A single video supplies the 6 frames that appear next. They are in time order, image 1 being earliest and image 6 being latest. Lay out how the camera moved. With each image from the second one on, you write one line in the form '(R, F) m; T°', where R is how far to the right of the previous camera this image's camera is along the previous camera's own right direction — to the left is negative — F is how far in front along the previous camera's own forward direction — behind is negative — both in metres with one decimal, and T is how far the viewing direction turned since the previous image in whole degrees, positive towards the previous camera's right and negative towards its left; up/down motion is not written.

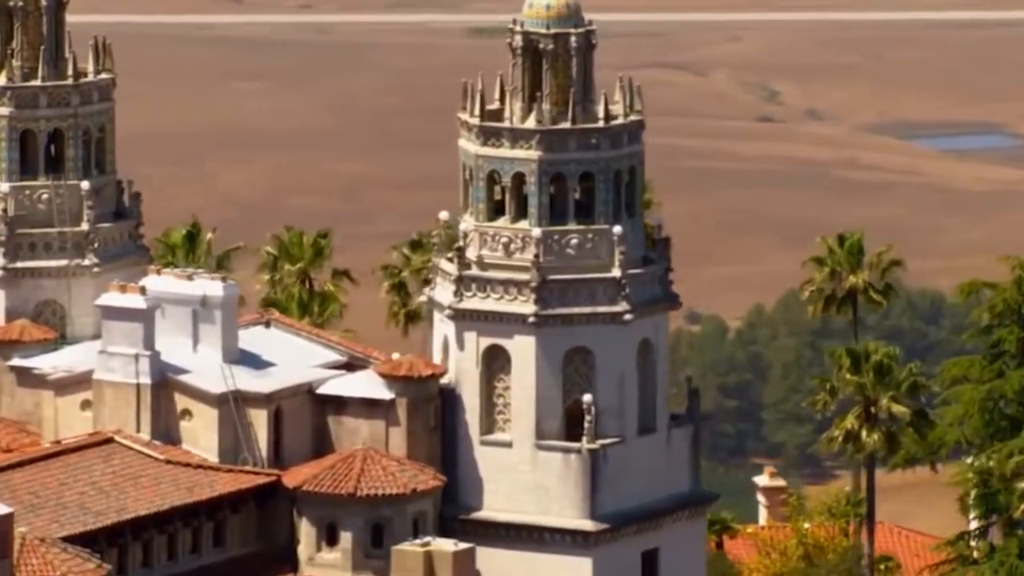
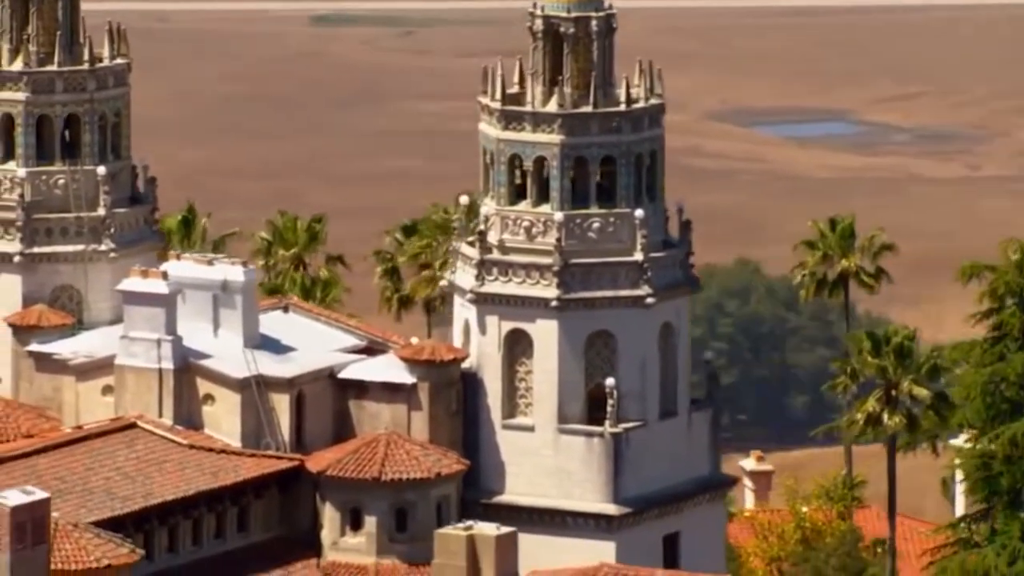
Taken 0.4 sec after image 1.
(-1.3, 0.0) m; +1°
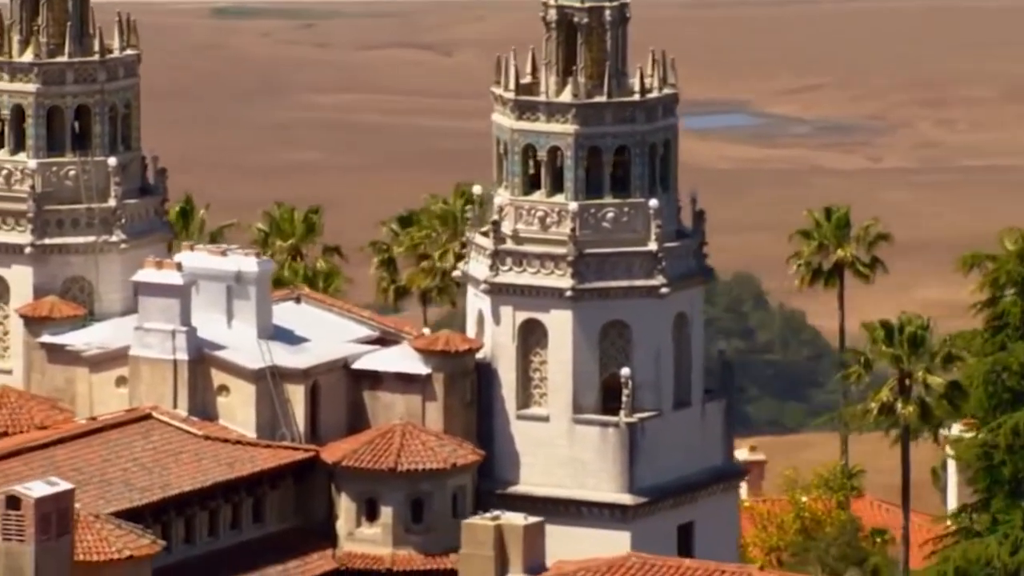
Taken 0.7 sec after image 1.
(-0.8, 0.0) m; 0°
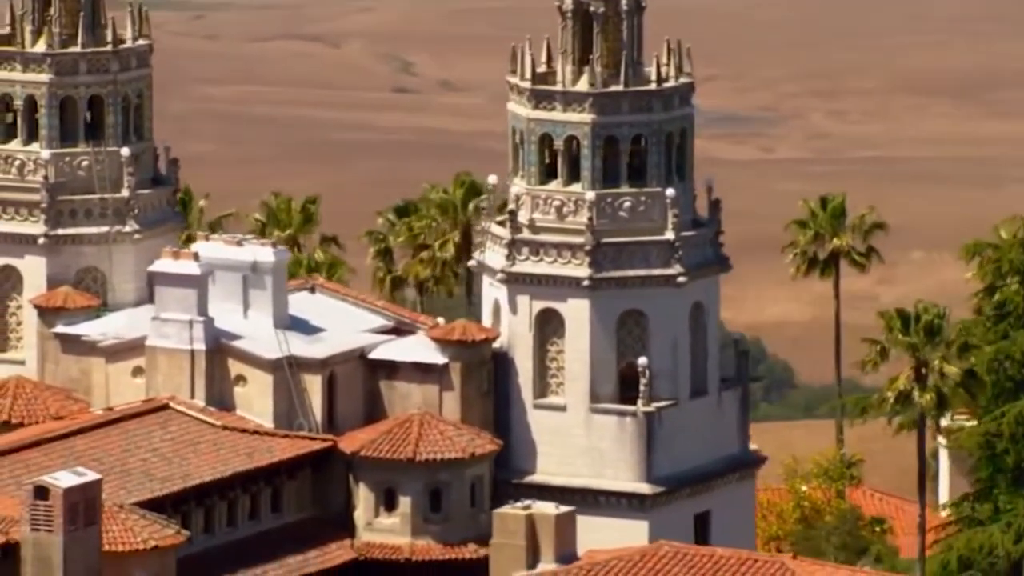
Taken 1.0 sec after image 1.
(-0.9, 0.0) m; 0°
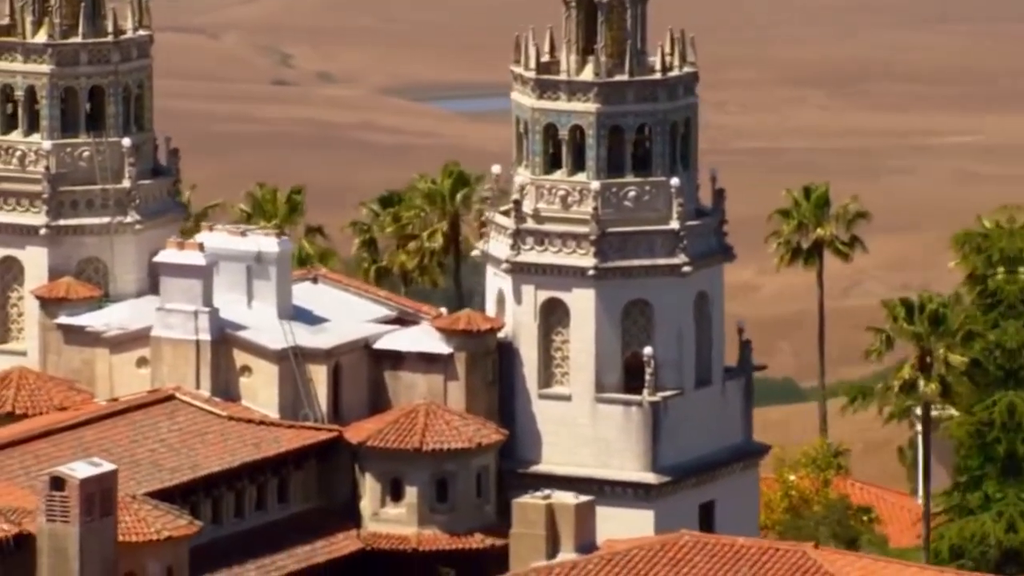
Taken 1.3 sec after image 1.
(-0.9, 0.0) m; +1°
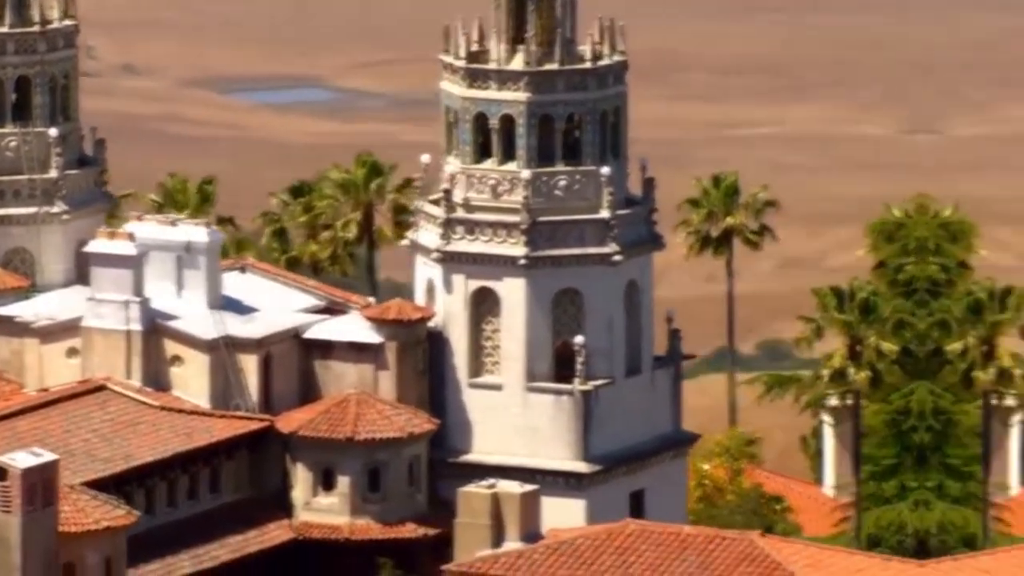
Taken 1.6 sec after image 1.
(-0.9, 0.0) m; +1°
